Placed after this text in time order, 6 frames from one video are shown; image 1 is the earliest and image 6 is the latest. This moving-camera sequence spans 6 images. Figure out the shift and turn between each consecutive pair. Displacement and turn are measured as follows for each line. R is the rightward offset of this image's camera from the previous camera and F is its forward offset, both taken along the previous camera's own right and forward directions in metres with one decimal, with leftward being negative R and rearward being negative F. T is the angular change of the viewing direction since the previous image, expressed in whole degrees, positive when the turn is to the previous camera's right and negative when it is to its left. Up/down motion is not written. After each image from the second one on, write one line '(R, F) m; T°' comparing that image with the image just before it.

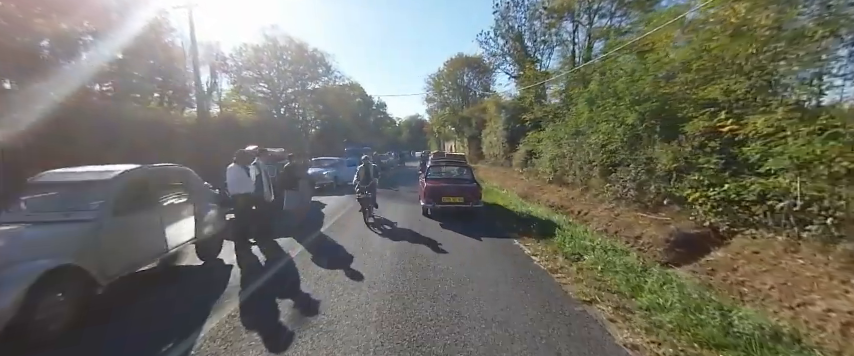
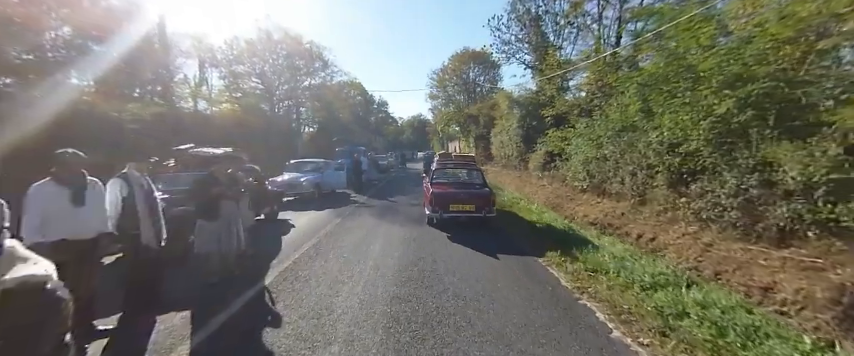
(-0.1, +2.9) m; 0°
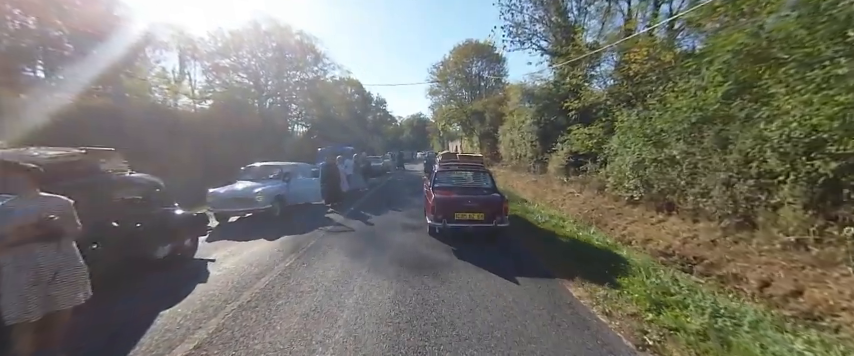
(-0.1, +3.0) m; 0°
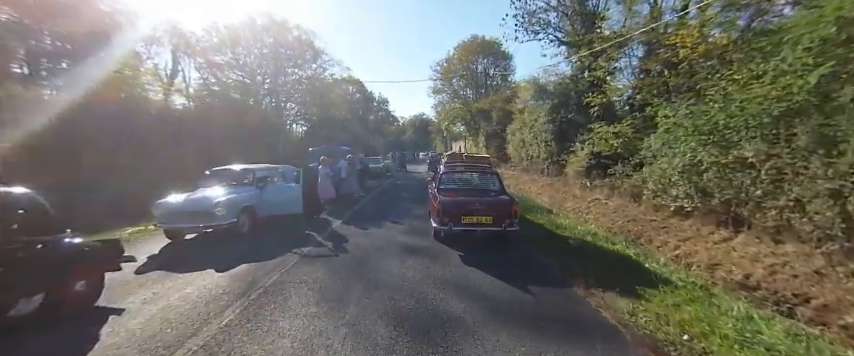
(-0.1, +1.7) m; 0°
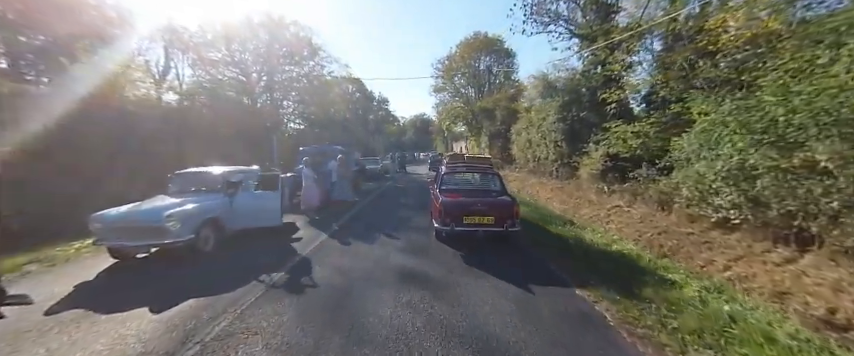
(0.0, +1.1) m; 0°
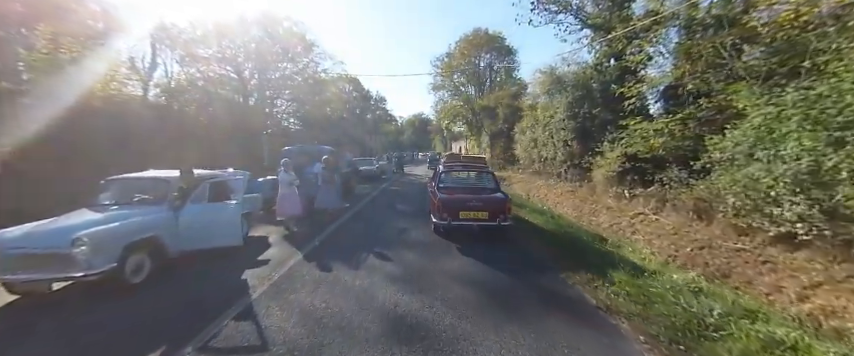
(0.0, +1.2) m; 0°
